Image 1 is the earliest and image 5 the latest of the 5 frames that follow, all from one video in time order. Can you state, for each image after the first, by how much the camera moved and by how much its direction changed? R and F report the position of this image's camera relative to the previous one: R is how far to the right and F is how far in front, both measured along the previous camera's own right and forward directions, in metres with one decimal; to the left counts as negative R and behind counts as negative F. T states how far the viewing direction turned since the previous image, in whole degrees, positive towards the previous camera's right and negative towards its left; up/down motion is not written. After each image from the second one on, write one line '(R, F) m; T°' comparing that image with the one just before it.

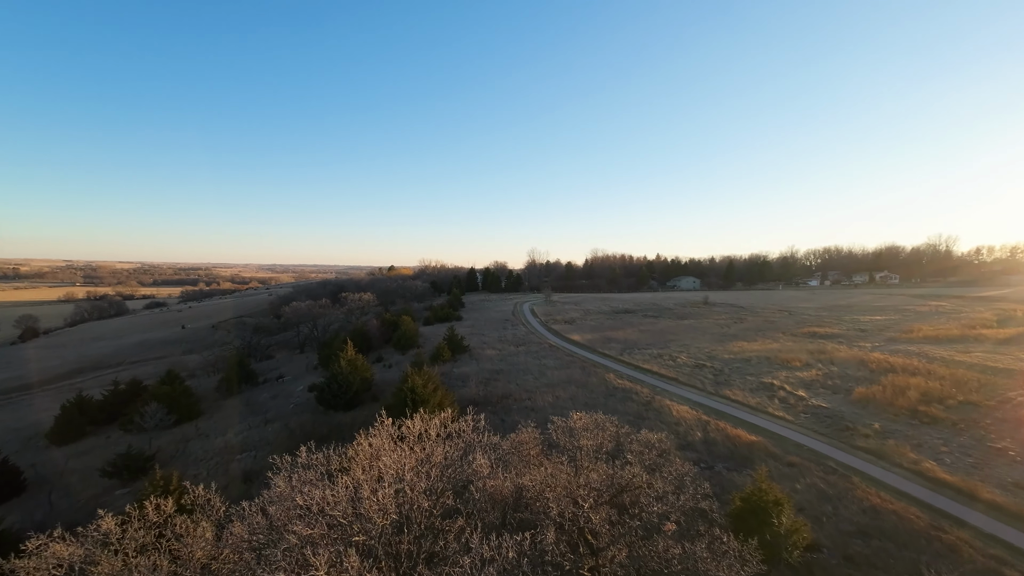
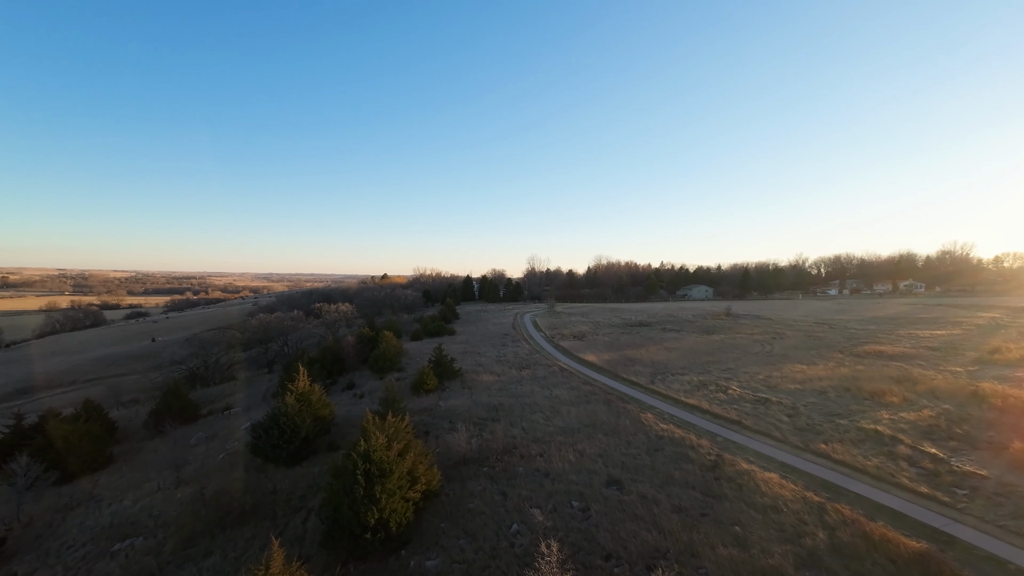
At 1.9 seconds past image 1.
(-0.3, +7.1) m; 0°
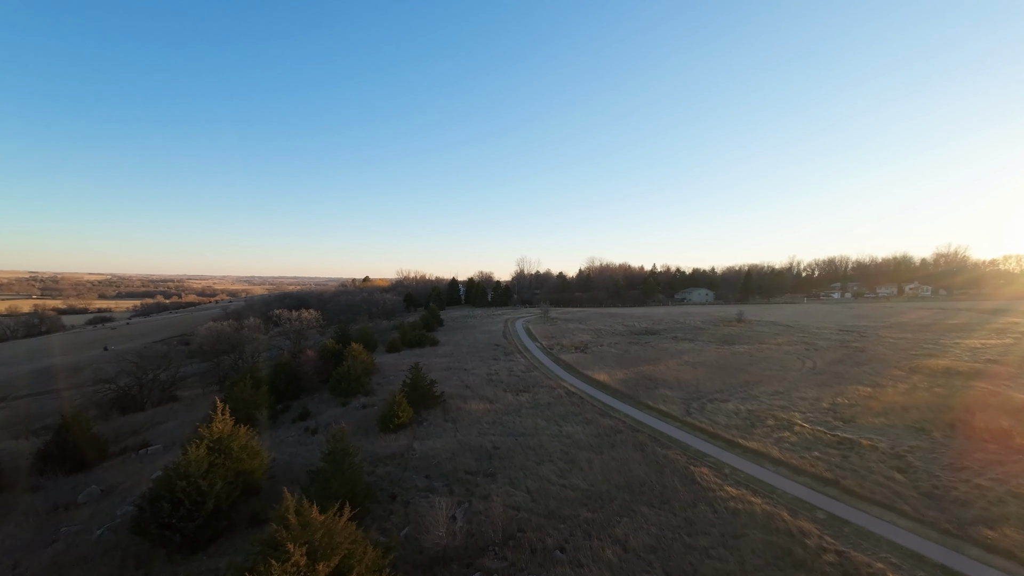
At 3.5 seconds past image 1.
(-0.5, +6.1) m; +2°
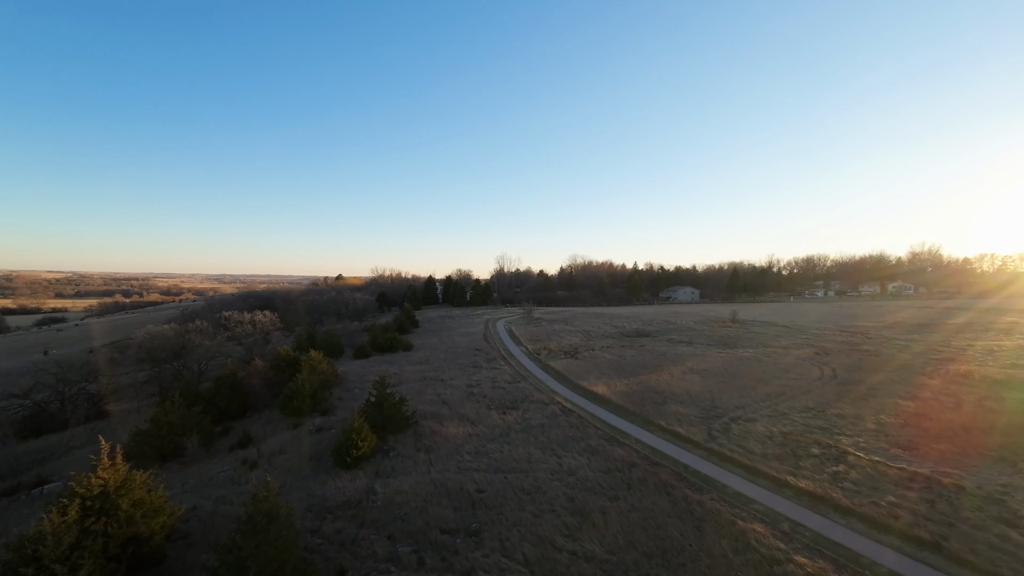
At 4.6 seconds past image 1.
(-0.3, +4.0) m; +3°
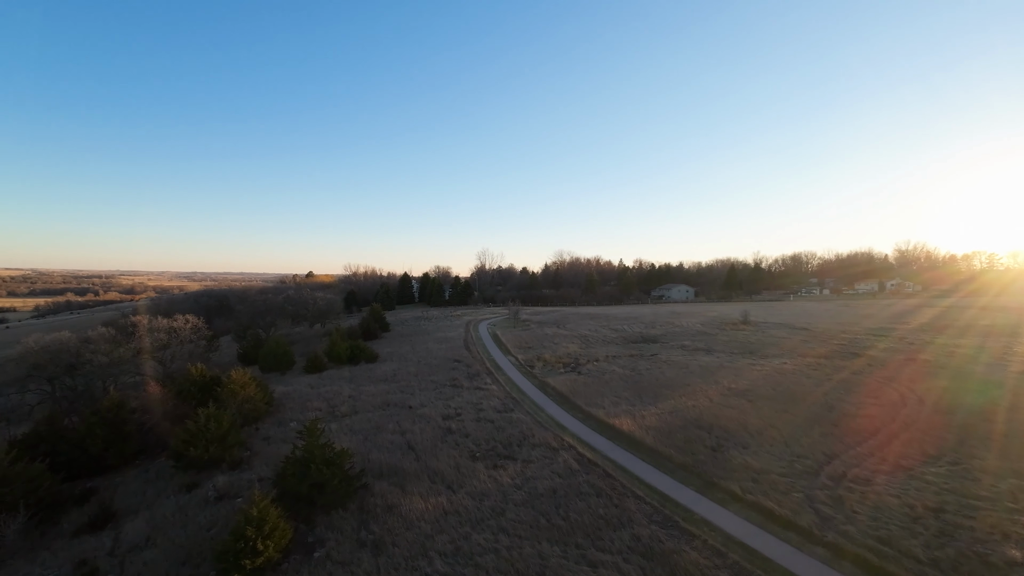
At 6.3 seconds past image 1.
(-0.5, +6.7) m; +2°
